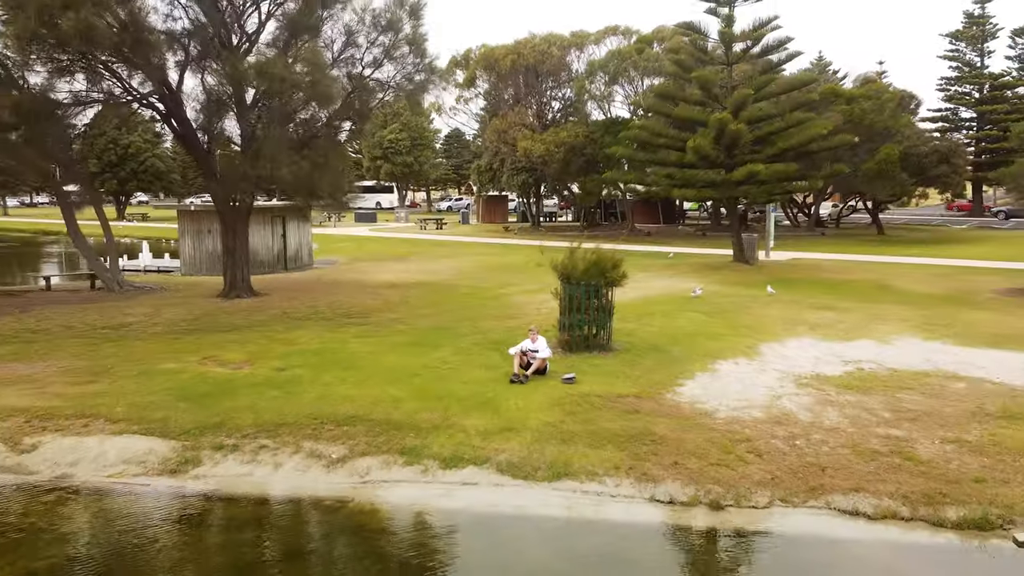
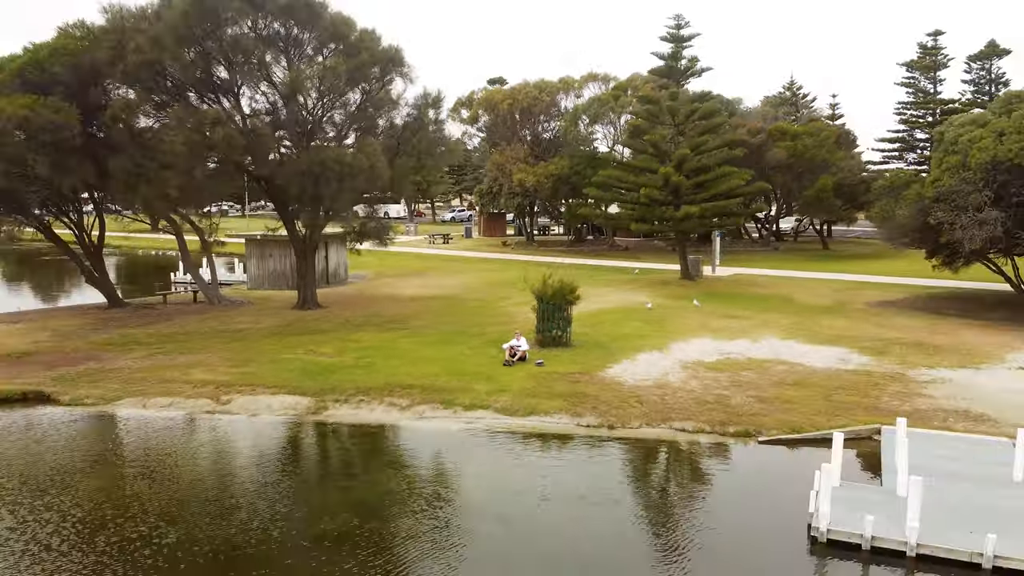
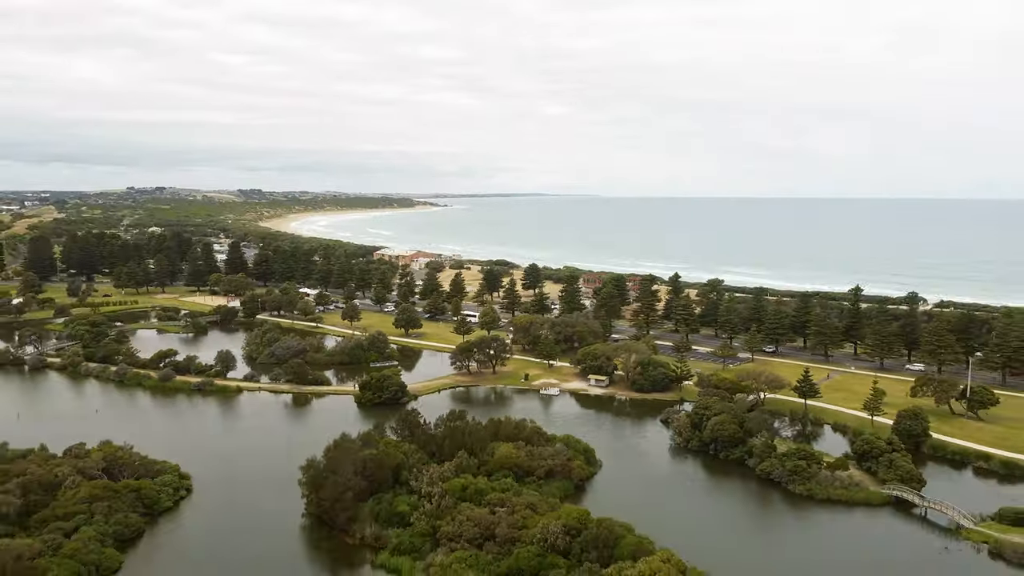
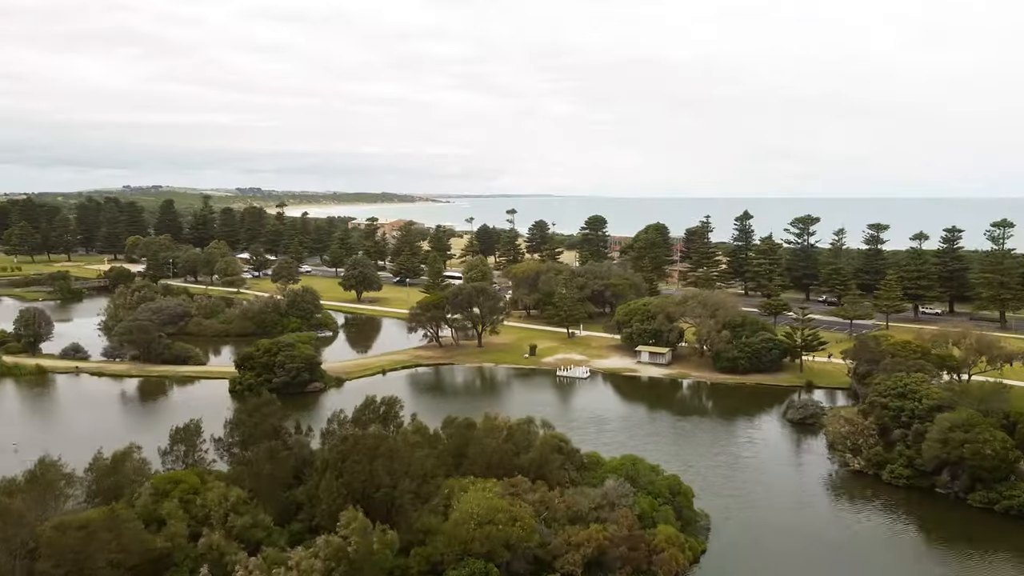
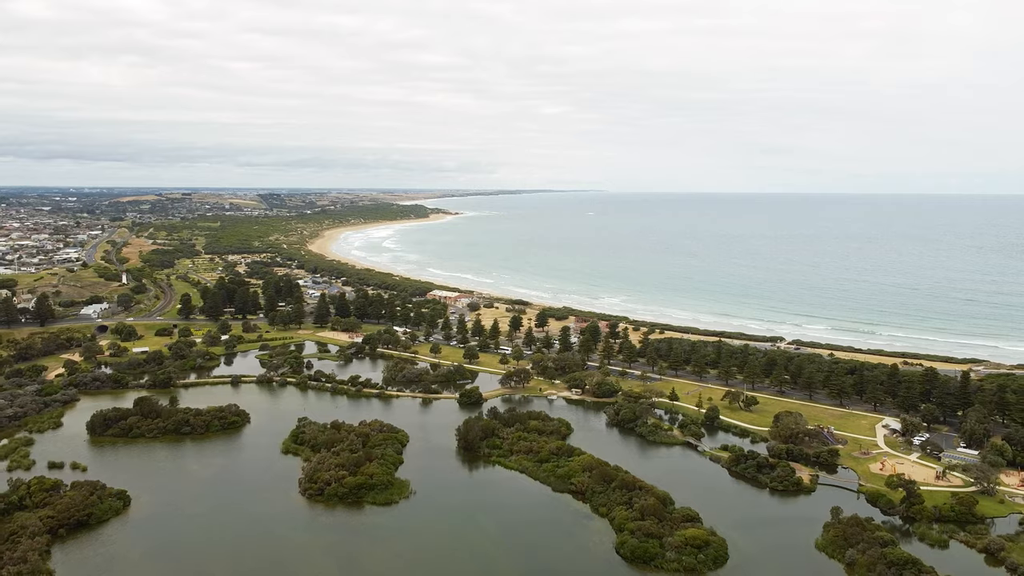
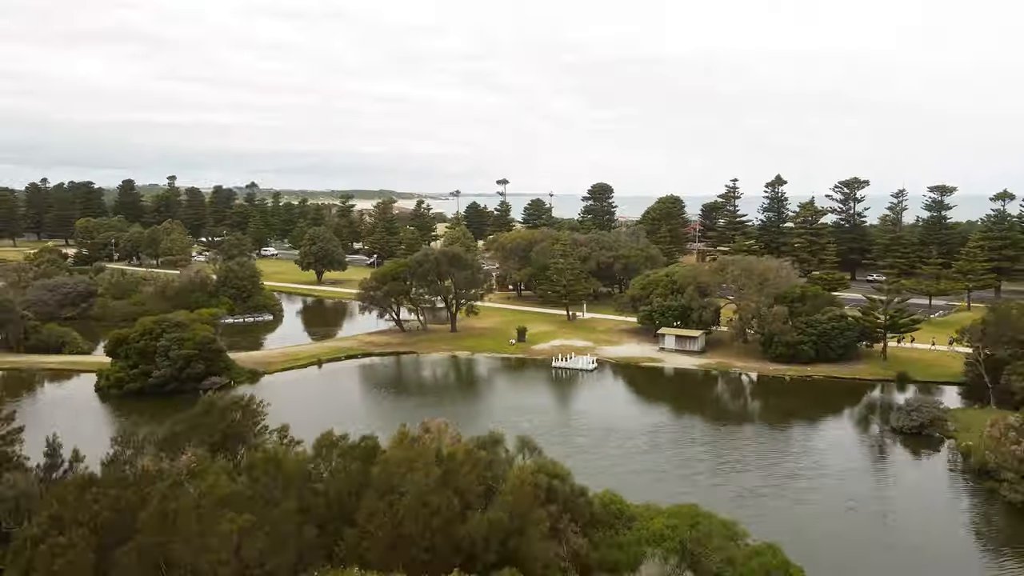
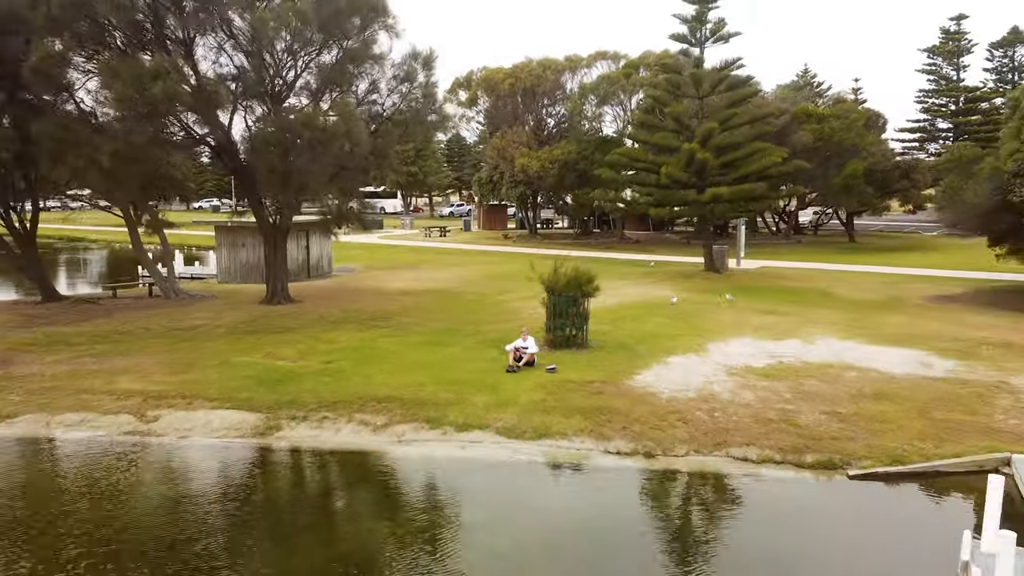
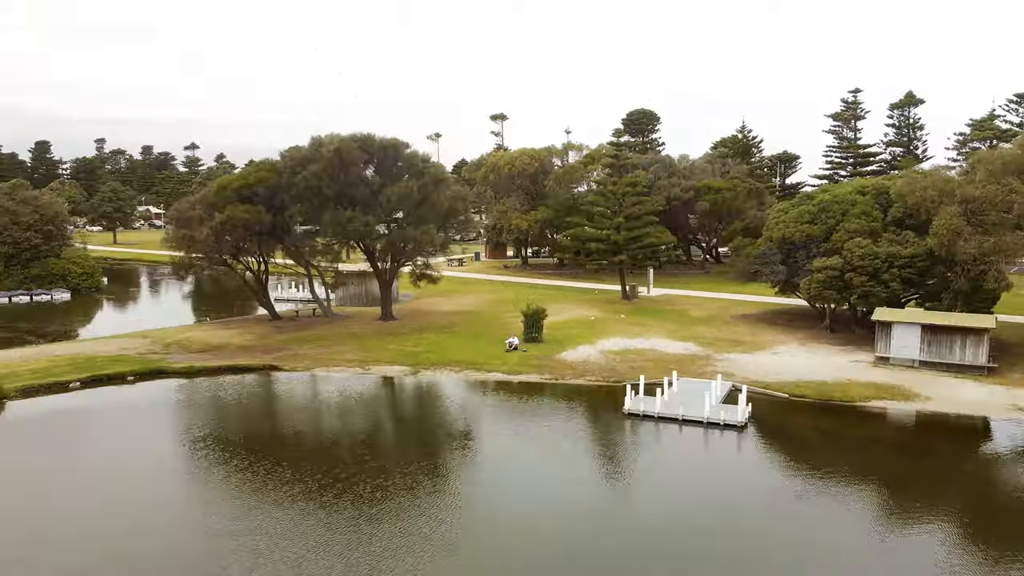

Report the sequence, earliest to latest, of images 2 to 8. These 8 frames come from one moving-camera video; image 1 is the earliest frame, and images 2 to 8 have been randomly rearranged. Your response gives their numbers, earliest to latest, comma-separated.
7, 2, 8, 6, 4, 3, 5
